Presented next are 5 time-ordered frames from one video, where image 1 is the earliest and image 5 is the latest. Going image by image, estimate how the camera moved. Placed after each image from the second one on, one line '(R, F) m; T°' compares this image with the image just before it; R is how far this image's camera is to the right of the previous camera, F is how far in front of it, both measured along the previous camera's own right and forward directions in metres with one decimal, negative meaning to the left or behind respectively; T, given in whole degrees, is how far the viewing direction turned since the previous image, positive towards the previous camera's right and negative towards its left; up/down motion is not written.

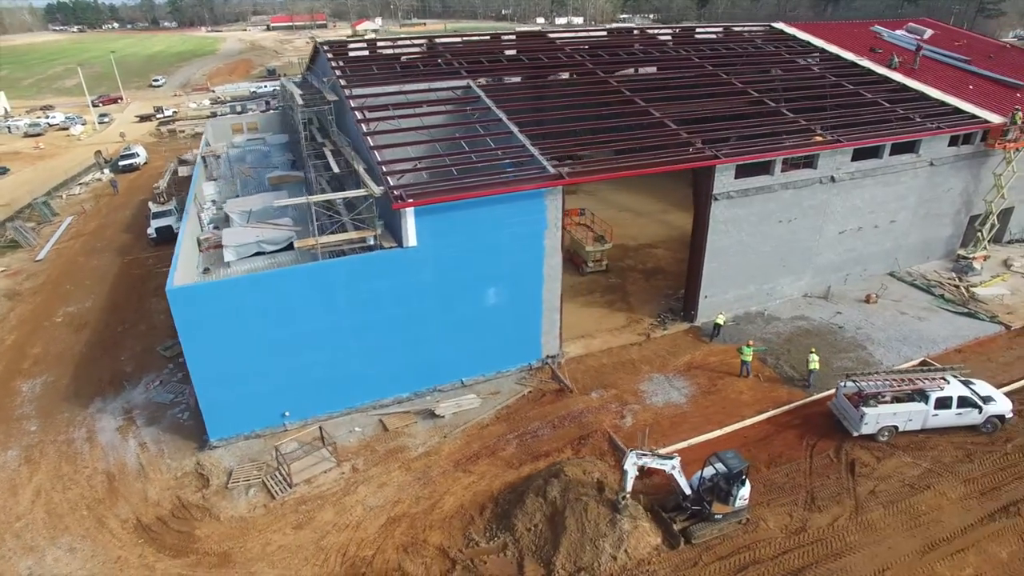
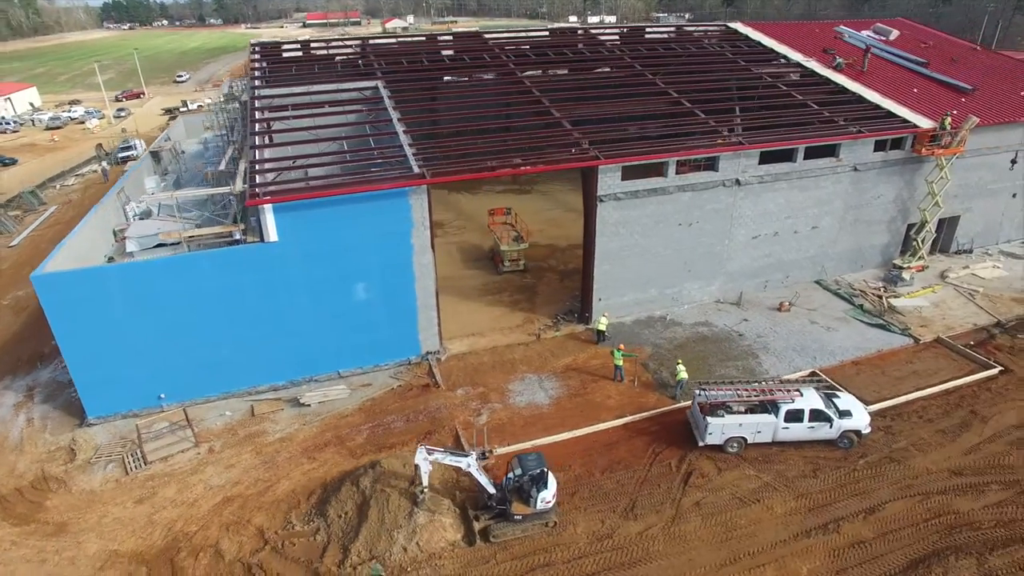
(+4.9, -0.2) m; -5°
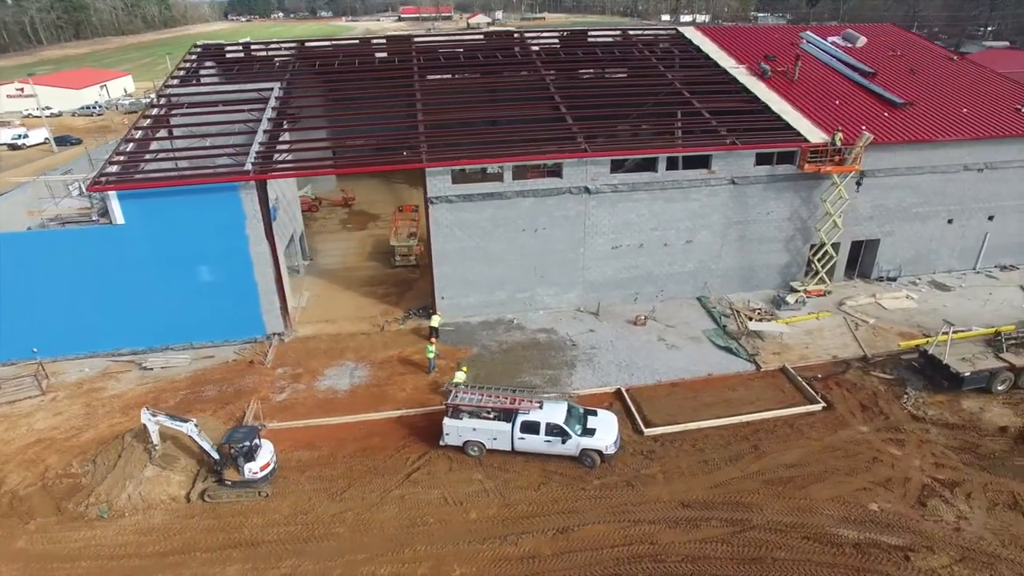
(+8.5, +0.1) m; -10°
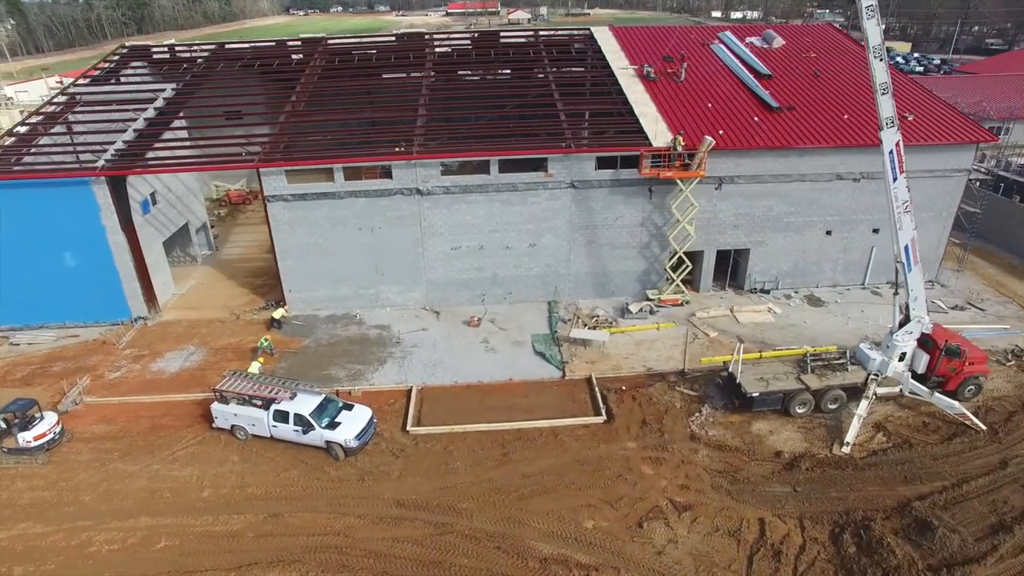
(+7.6, +0.1) m; -7°
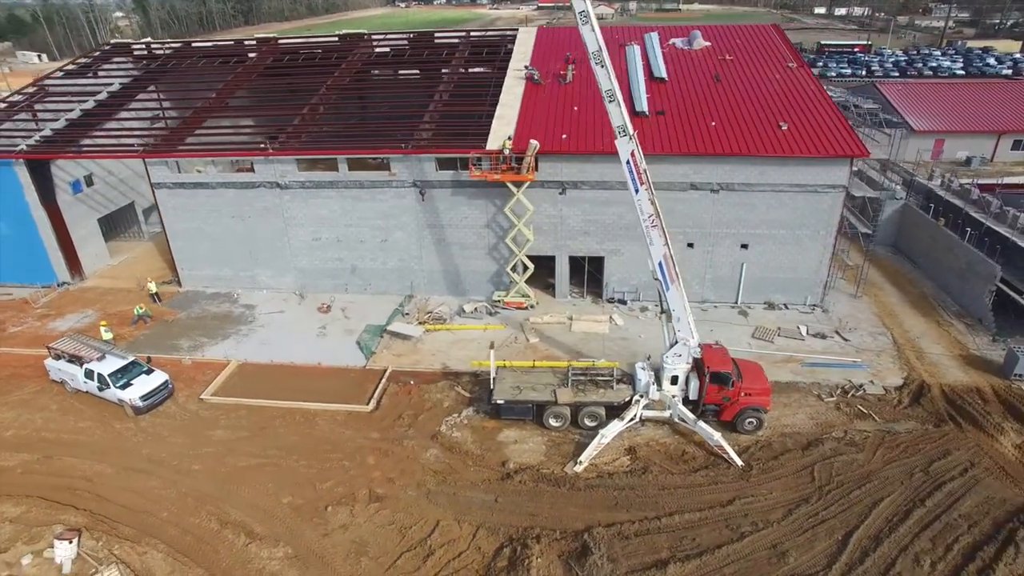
(+8.9, +0.3) m; -10°
